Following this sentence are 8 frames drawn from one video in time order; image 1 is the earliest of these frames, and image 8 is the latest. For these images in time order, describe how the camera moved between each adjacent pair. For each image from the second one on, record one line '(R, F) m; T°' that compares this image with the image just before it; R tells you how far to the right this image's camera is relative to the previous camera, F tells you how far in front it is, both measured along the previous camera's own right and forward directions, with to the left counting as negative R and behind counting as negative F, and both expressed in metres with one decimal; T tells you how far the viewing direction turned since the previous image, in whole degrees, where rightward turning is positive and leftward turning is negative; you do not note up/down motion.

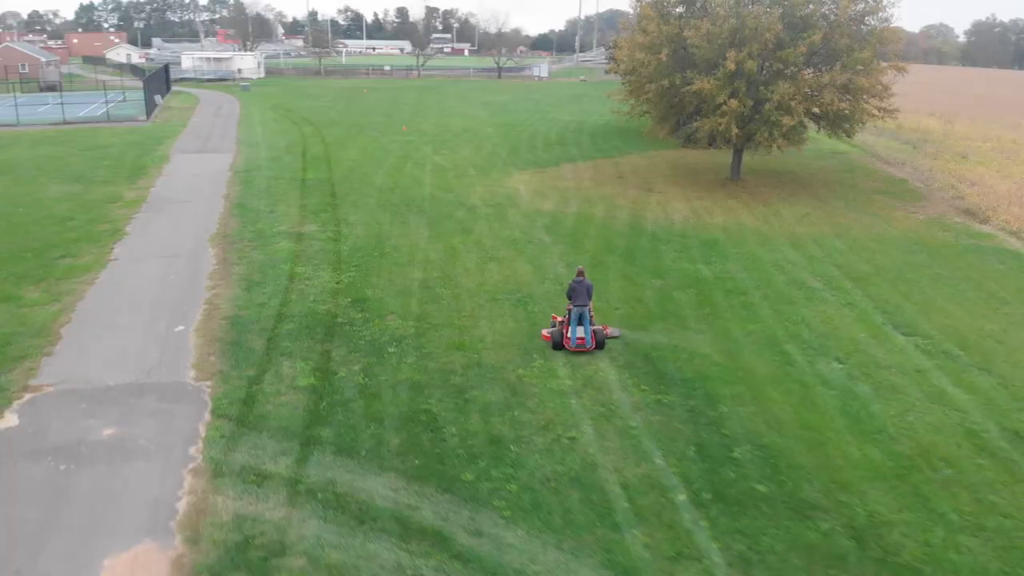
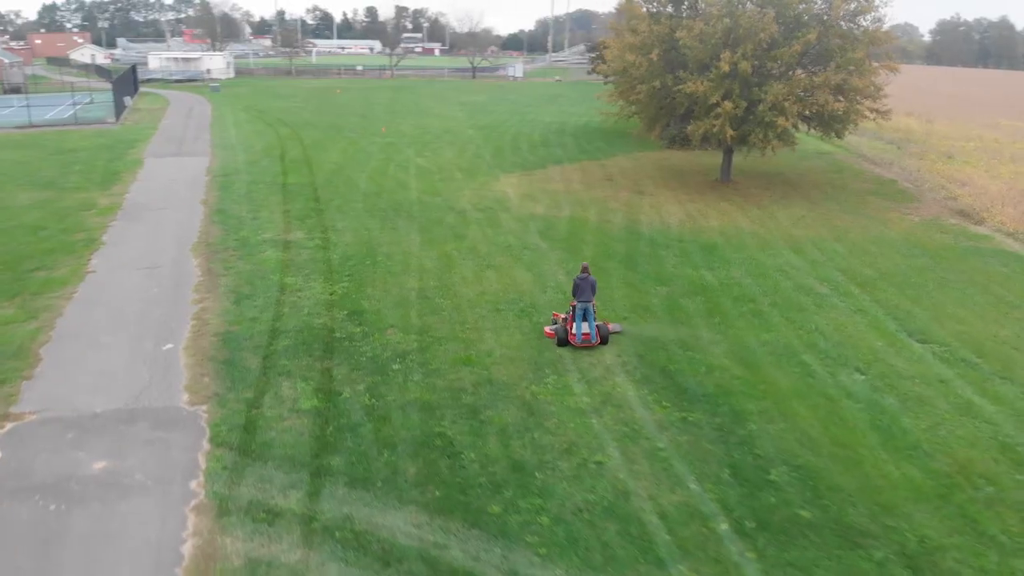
(-0.5, +0.6) m; +2°
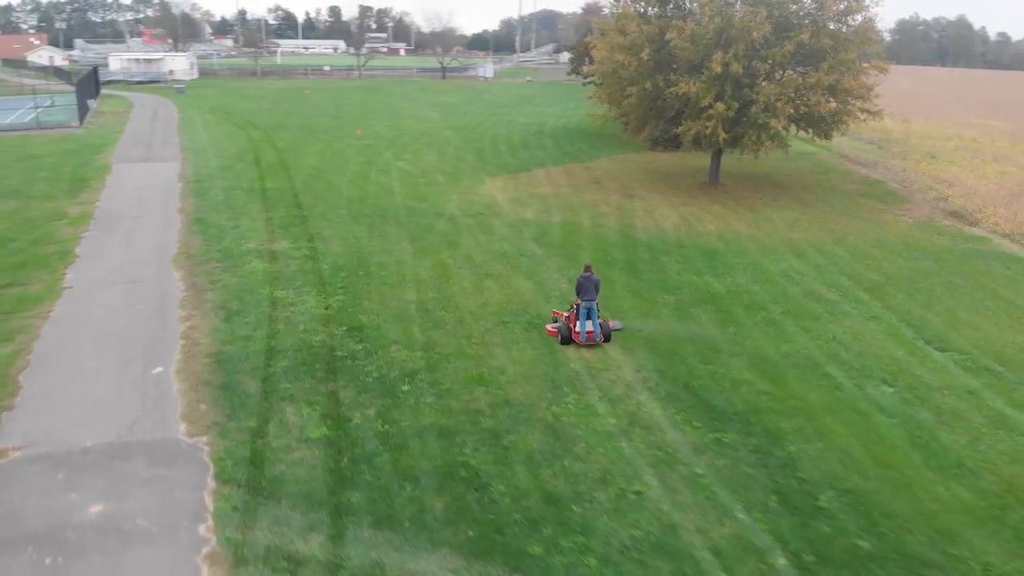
(-0.6, +0.6) m; +2°
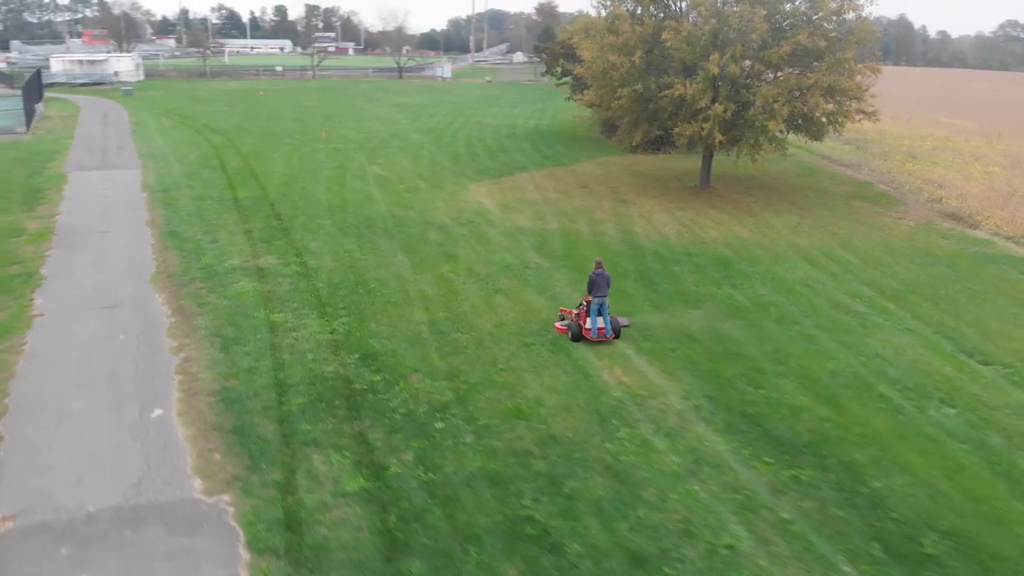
(-1.0, +1.0) m; +3°
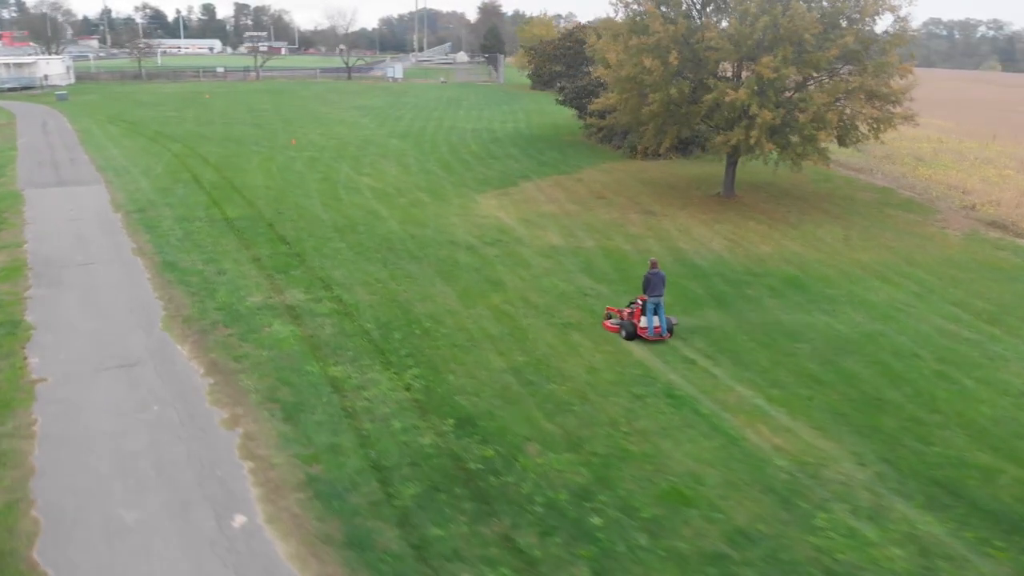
(-2.0, +1.8) m; +5°
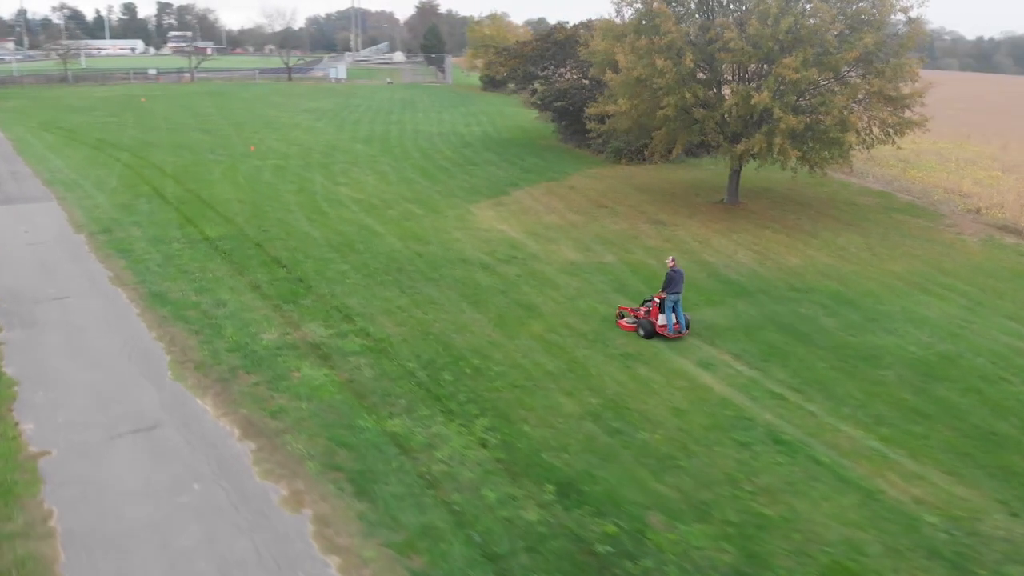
(-1.6, +1.3) m; +5°
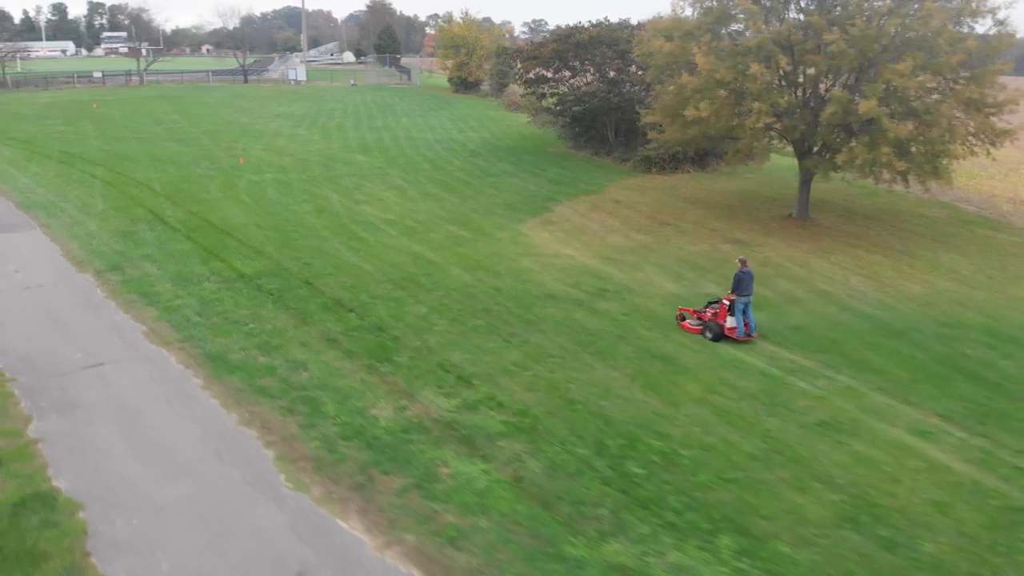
(-2.5, +2.2) m; +4°
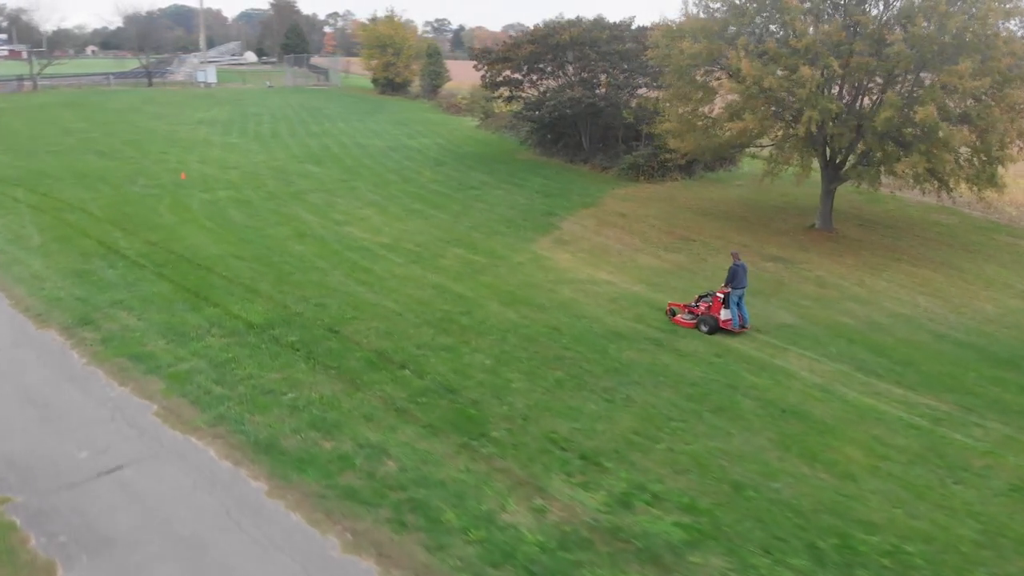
(-2.2, +2.0) m; +7°
